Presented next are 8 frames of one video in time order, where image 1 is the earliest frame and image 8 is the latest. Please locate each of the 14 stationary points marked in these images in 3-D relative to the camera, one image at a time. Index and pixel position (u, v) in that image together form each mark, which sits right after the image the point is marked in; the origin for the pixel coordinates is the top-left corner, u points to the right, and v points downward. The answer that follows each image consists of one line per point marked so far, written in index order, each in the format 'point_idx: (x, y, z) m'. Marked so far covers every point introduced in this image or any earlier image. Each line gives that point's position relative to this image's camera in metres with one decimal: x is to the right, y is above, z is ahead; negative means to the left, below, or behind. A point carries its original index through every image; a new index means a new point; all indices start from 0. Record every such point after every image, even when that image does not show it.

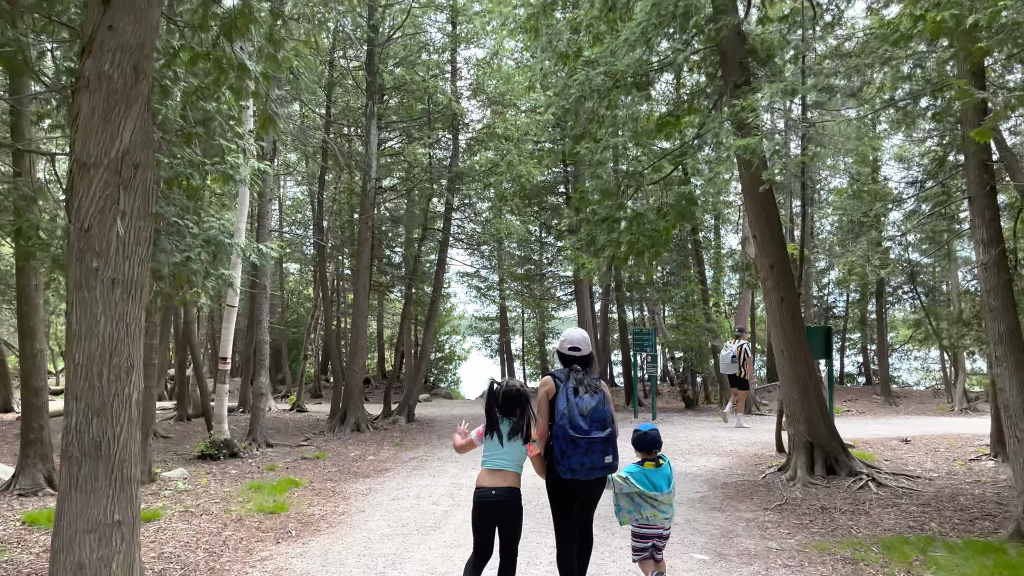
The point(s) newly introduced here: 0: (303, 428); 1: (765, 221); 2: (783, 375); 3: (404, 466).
0: (-3.9, -2.6, +14.8) m
1: (+3.0, +0.8, +9.2) m
2: (+3.1, -1.0, +9.2) m
3: (-1.3, -2.2, +9.8) m
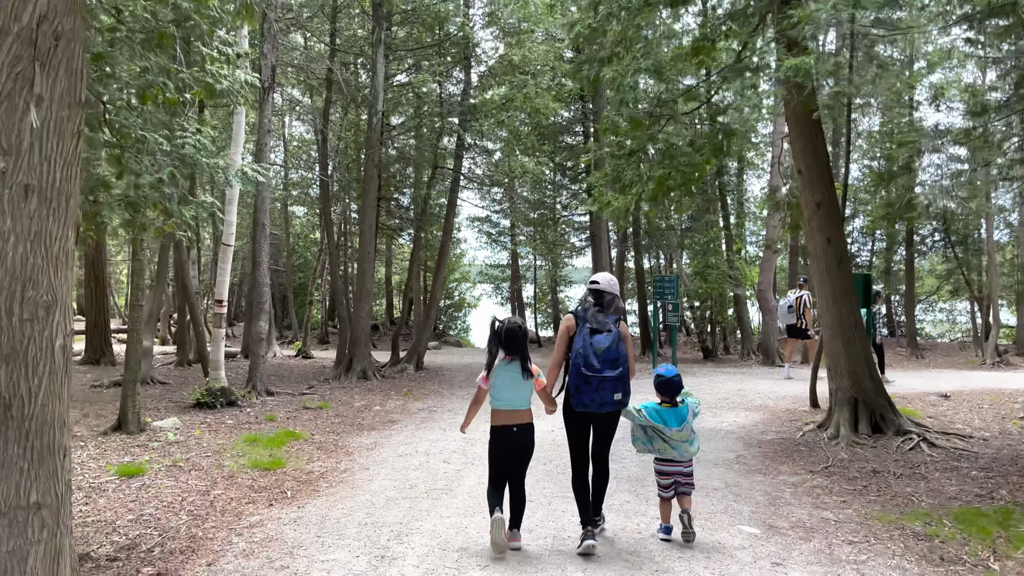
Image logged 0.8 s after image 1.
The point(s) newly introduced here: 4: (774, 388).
0: (-3.6, -1.6, +14.2) m
1: (+3.2, +1.4, +8.3) m
2: (+3.3, -0.4, +8.4) m
3: (-1.2, -1.5, +9.2) m
4: (+4.1, -1.6, +12.2) m
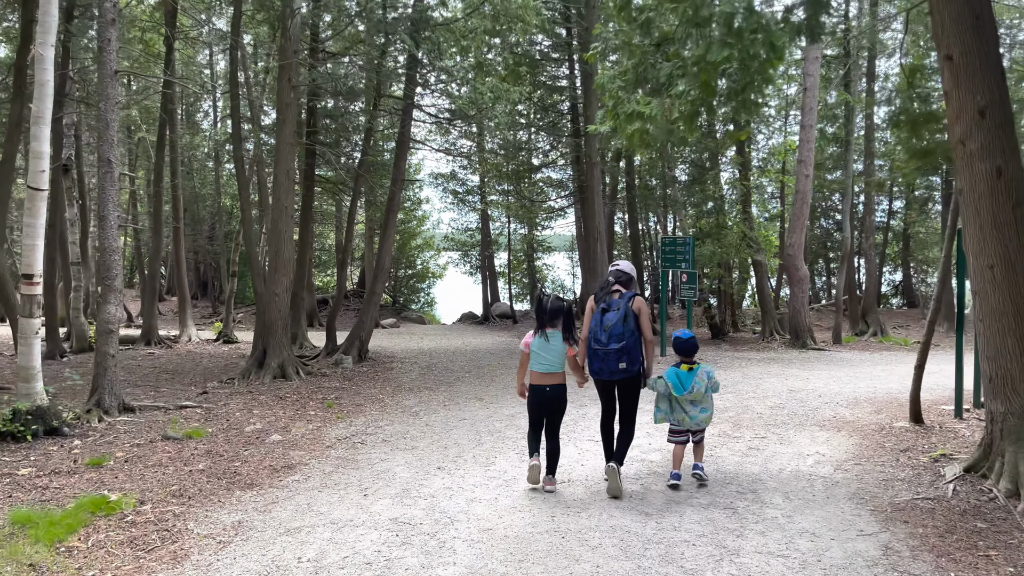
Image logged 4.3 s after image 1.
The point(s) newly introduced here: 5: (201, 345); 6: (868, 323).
0: (-4.0, -1.2, +10.8) m
1: (+2.9, +1.7, +5.0) m
2: (+3.1, -0.1, +5.2) m
3: (-1.4, -1.3, +5.8) m
4: (+3.7, -1.1, +9.0) m
5: (-5.7, -1.1, +14.6) m
6: (+7.1, -0.7, +15.9) m
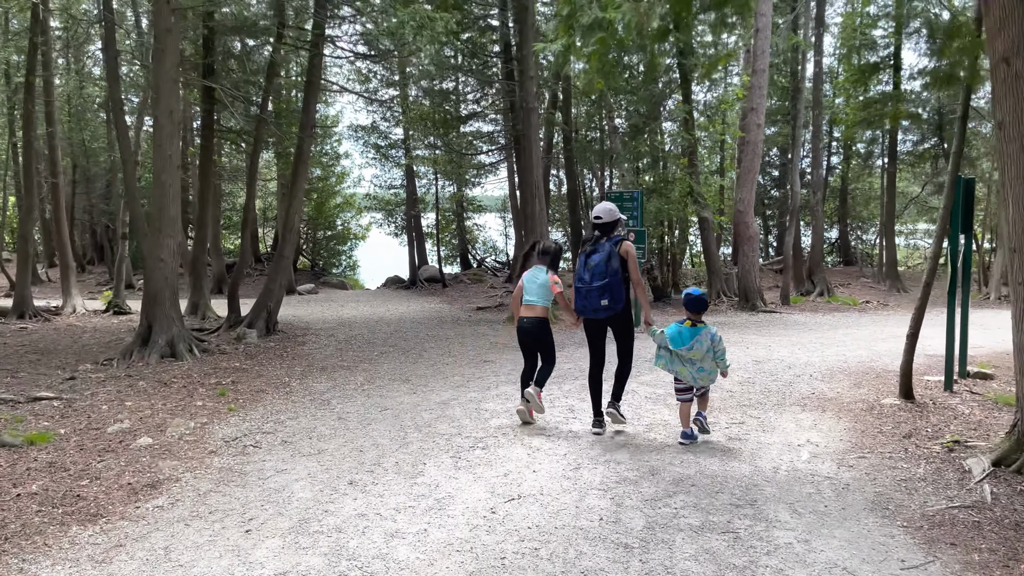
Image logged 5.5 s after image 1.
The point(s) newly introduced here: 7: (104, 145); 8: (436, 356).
0: (-4.9, -0.7, +9.2) m
1: (+2.6, +1.9, +4.0) m
2: (+2.8, +0.1, +4.2) m
3: (-1.8, -1.1, +4.5) m
4: (+3.0, -0.7, +8.2) m
5: (-6.9, -0.5, +12.8) m
6: (+5.8, +0.1, +15.3) m
7: (-10.2, +3.6, +19.9) m
8: (-0.8, -0.7, +8.7) m
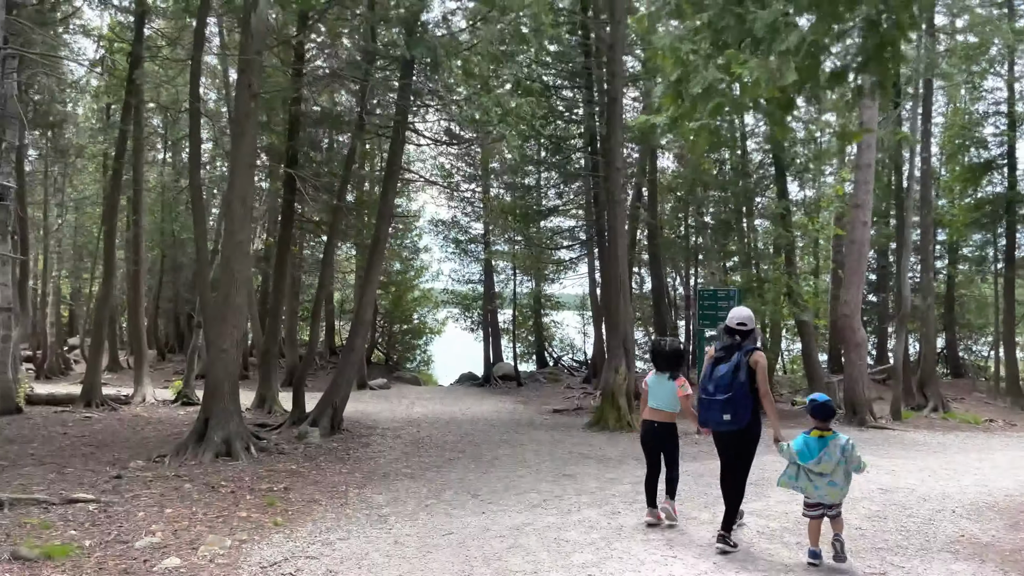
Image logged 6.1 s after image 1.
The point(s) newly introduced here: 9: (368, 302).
0: (-4.0, -1.7, +8.7) m
1: (+3.0, +1.4, +3.2) m
2: (+3.2, -0.4, +3.2) m
3: (-1.4, -1.5, +3.8) m
4: (+3.8, -1.7, +6.9) m
5: (-5.7, -1.9, +12.5) m
6: (+7.2, -1.9, +13.8) m
7: (-8.2, +1.3, +20.4) m
8: (0.0, -1.8, +7.8) m
9: (-1.8, -0.2, +10.2) m
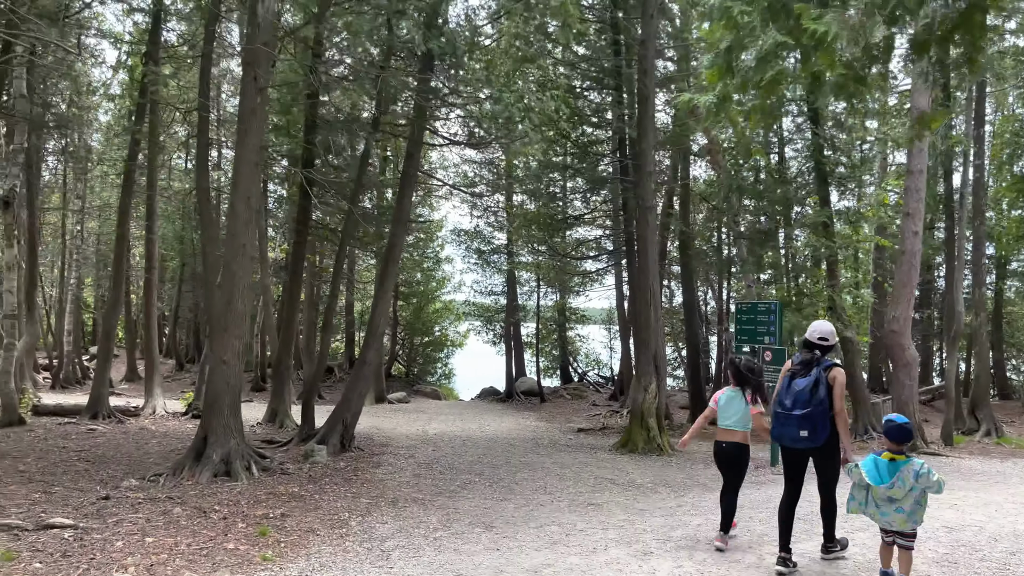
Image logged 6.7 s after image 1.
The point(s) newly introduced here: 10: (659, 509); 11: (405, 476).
0: (-3.8, -1.8, +8.2) m
1: (+3.1, +1.3, +2.5) m
2: (+3.2, -0.5, +2.5) m
3: (-1.3, -1.5, +3.2) m
4: (+3.9, -1.9, +6.2) m
5: (-5.3, -2.0, +12.1) m
6: (+7.6, -2.2, +12.9) m
7: (-7.6, +1.1, +20.0) m
8: (+0.2, -1.8, +7.2) m
9: (-1.6, -0.3, +9.6) m
10: (+1.2, -1.8, +6.4) m
11: (-1.0, -1.8, +7.8) m
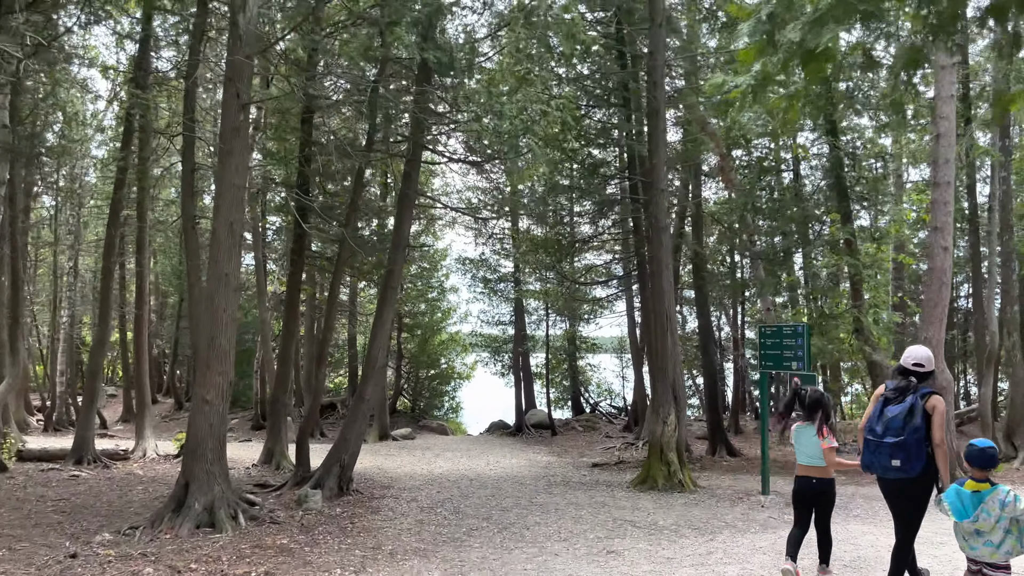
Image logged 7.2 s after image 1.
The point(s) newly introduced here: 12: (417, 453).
0: (-3.7, -2.1, +7.6) m
1: (+3.1, +1.4, +1.9) m
2: (+3.2, -0.5, +1.9) m
3: (-1.3, -1.6, +2.6) m
4: (+4.0, -1.9, +5.5) m
5: (-5.2, -2.5, +11.4) m
6: (+7.7, -2.4, +12.2) m
7: (-7.4, +0.2, +19.5) m
8: (+0.3, -2.1, +6.5) m
9: (-1.5, -0.6, +9.0) m
10: (+1.3, -1.9, +5.7) m
11: (-0.9, -2.1, +7.1) m
12: (-1.6, -2.8, +13.4) m
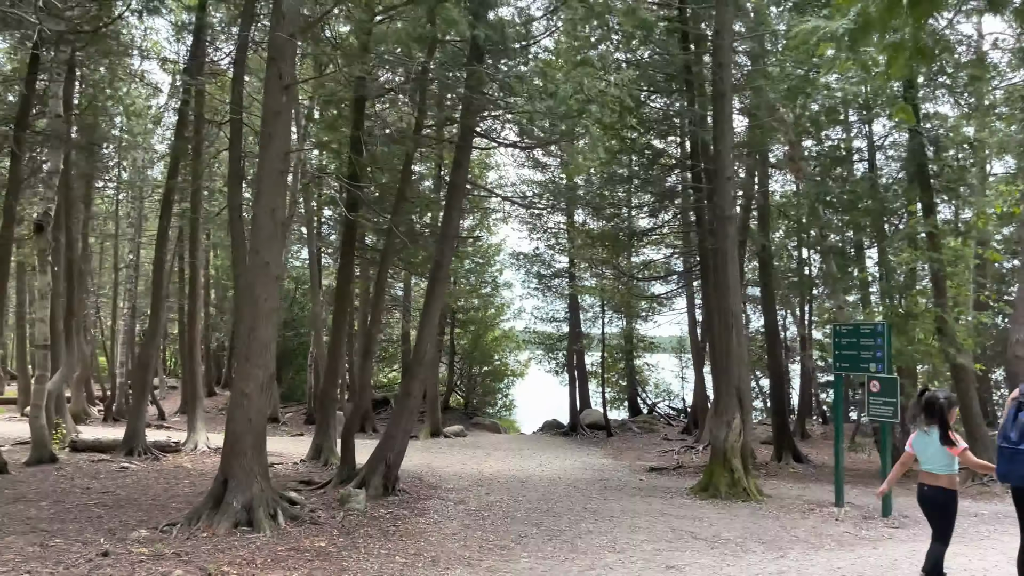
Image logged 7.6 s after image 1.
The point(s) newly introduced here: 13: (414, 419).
0: (-3.2, -2.0, +7.4) m
1: (+3.1, +1.4, +1.3) m
2: (+3.3, -0.4, +1.2) m
3: (-1.1, -1.6, +2.2) m
4: (+4.3, -1.9, +4.8) m
5: (-4.4, -2.4, +11.4) m
6: (+8.5, -2.4, +11.2) m
7: (-6.1, +0.4, +19.6) m
8: (+0.6, -2.0, +6.1) m
9: (-0.9, -0.5, +8.7) m
10: (+1.6, -1.9, +5.2) m
11: (-0.5, -2.0, +6.7) m
12: (-0.7, -2.7, +13.1) m
13: (-1.0, -1.4, +8.3) m
